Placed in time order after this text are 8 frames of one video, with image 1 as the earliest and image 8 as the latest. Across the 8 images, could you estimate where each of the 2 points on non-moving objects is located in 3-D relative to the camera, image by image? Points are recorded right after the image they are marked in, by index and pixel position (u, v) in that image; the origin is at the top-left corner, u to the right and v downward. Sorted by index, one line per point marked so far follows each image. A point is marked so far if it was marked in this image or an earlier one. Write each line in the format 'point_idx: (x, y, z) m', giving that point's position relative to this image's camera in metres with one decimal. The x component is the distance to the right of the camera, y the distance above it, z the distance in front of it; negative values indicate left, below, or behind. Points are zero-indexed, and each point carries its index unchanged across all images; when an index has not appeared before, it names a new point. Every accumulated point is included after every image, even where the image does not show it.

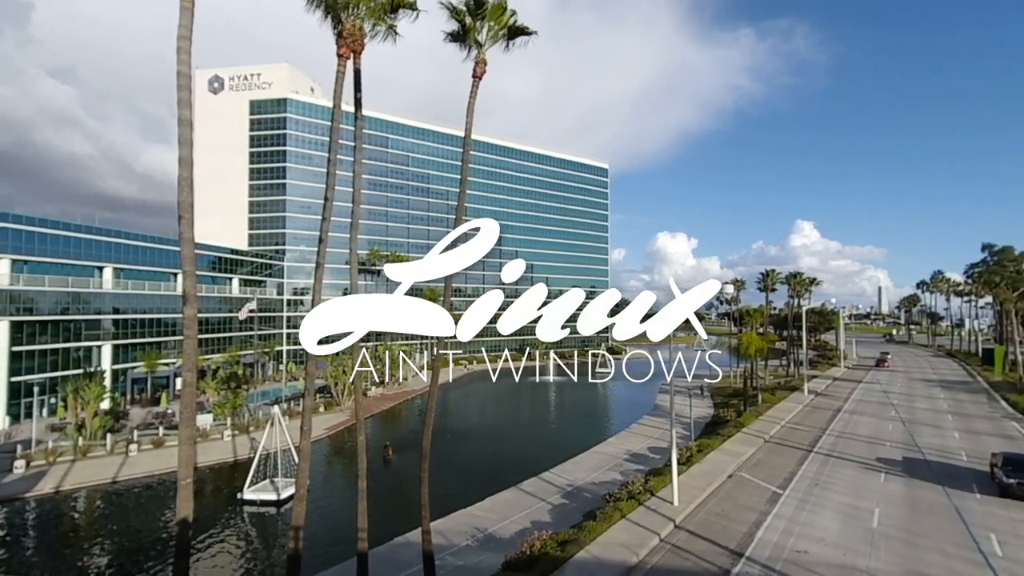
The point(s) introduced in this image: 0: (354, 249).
0: (-5.6, +1.4, +16.0) m
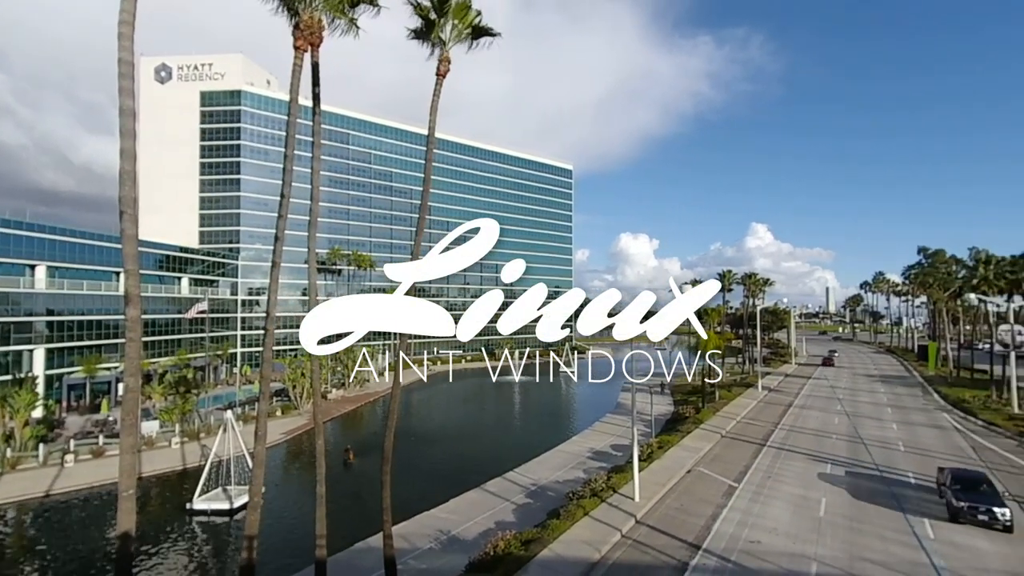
0: (-6.9, +1.4, +15.5) m
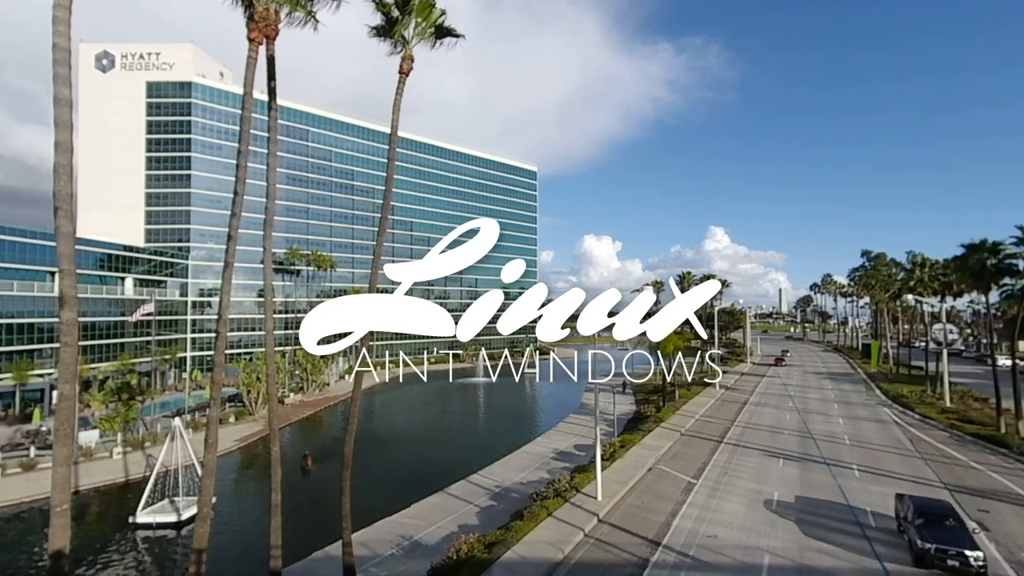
0: (-8.1, +1.4, +15.0) m
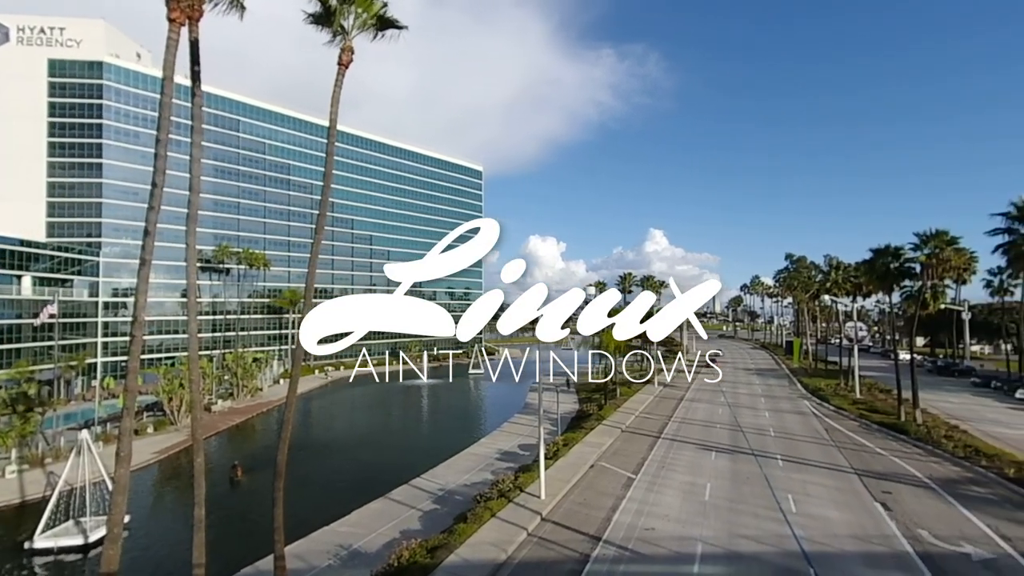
0: (-10.0, +1.4, +14.0) m
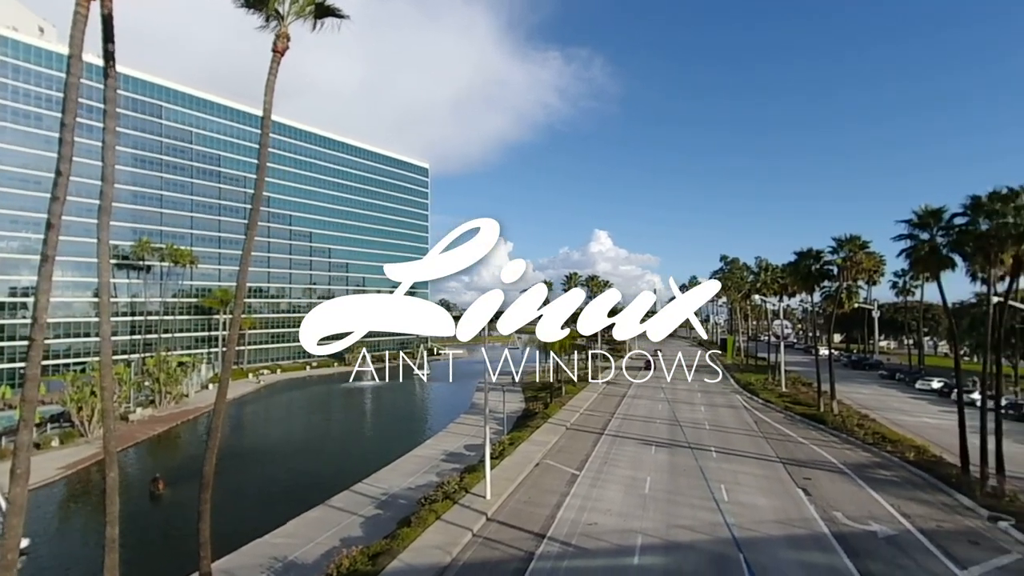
0: (-11.6, +1.4, +12.8) m
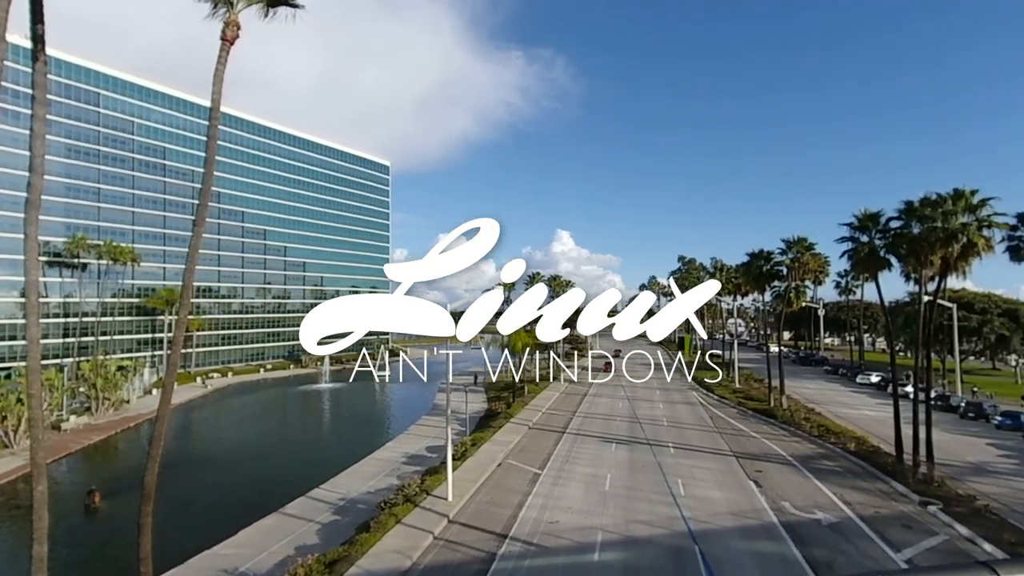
0: (-12.7, +1.4, +11.9) m
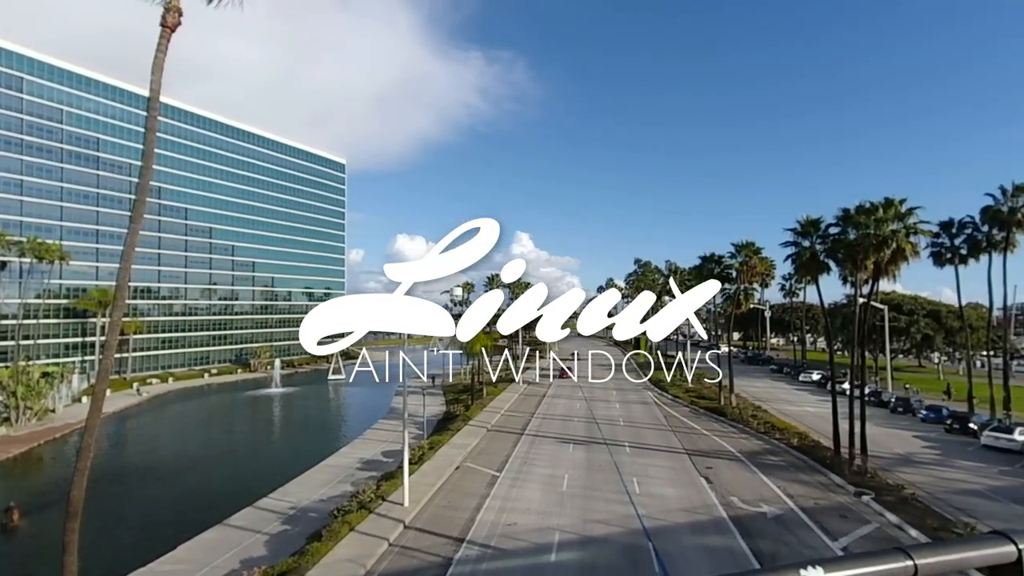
0: (-13.9, +1.4, +10.9) m
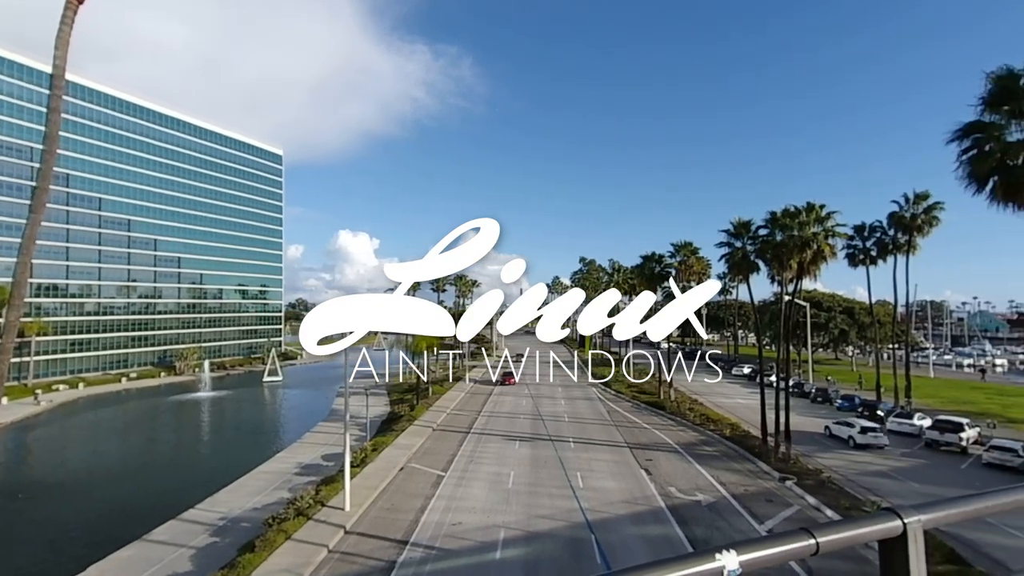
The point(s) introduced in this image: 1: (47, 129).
0: (-15.2, +1.5, +9.3) m
1: (-12.3, +4.2, +11.8) m
